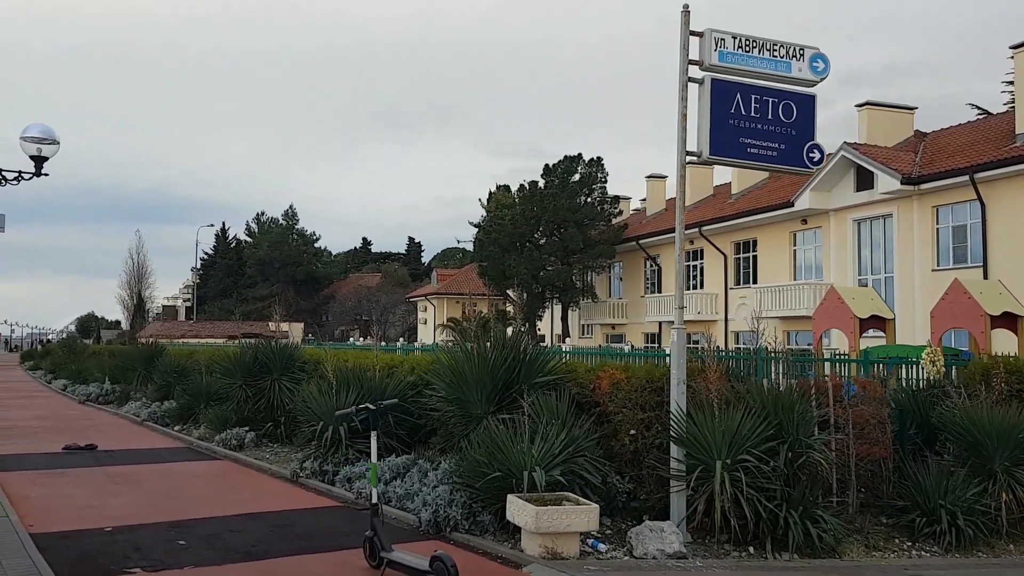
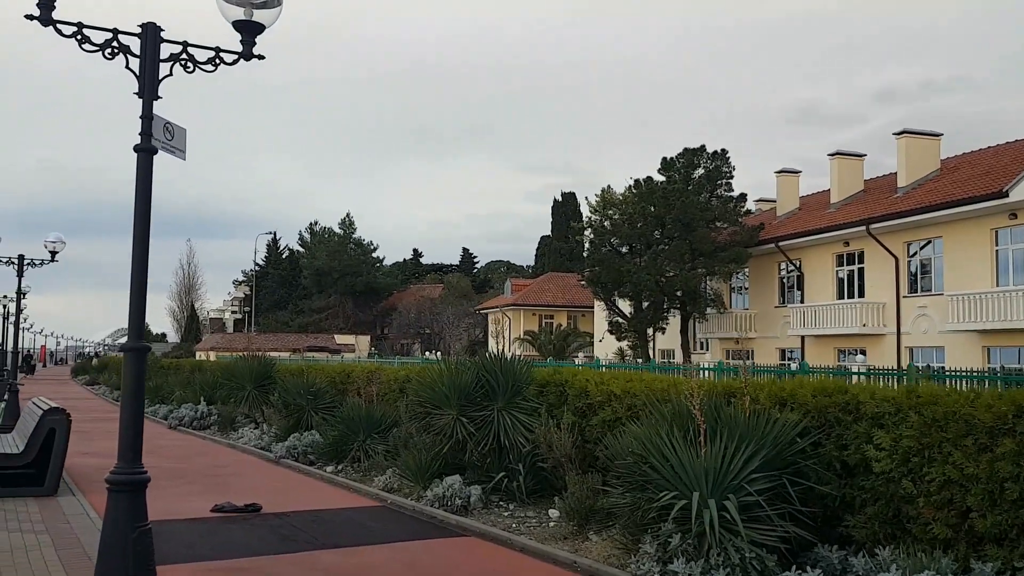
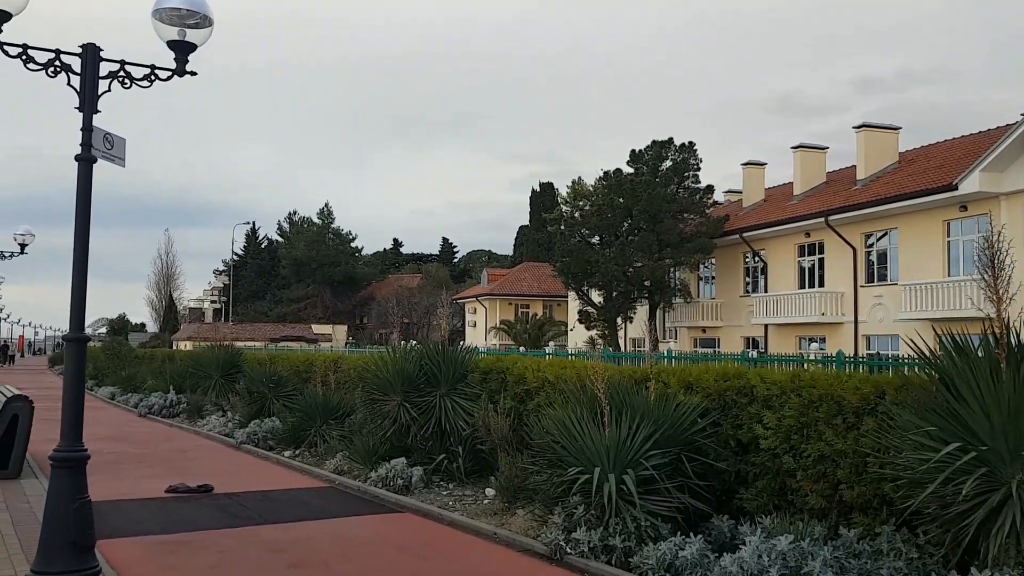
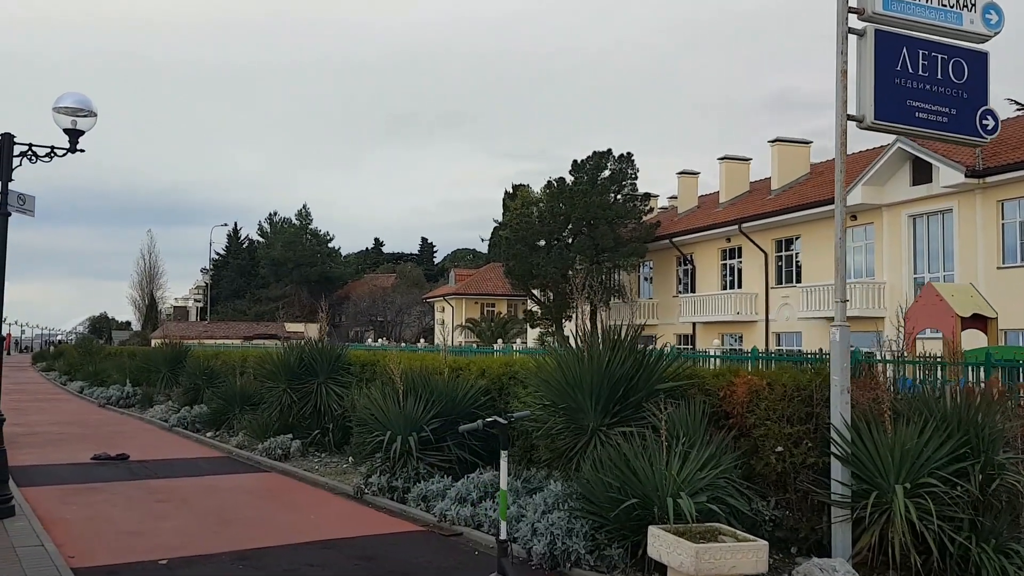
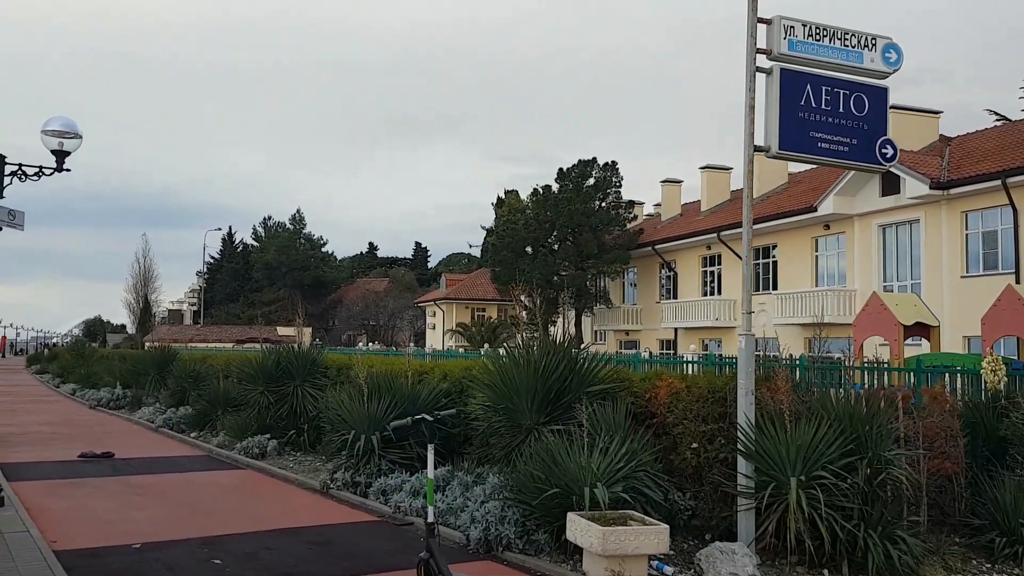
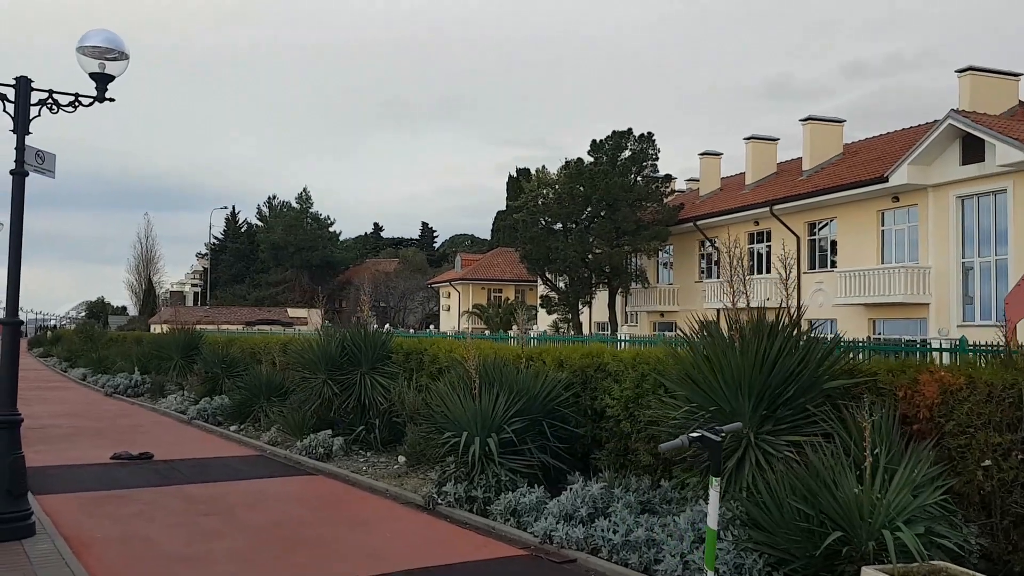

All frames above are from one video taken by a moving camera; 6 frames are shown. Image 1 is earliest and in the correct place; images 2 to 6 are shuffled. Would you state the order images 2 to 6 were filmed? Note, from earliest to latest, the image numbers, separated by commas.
5, 4, 6, 3, 2
